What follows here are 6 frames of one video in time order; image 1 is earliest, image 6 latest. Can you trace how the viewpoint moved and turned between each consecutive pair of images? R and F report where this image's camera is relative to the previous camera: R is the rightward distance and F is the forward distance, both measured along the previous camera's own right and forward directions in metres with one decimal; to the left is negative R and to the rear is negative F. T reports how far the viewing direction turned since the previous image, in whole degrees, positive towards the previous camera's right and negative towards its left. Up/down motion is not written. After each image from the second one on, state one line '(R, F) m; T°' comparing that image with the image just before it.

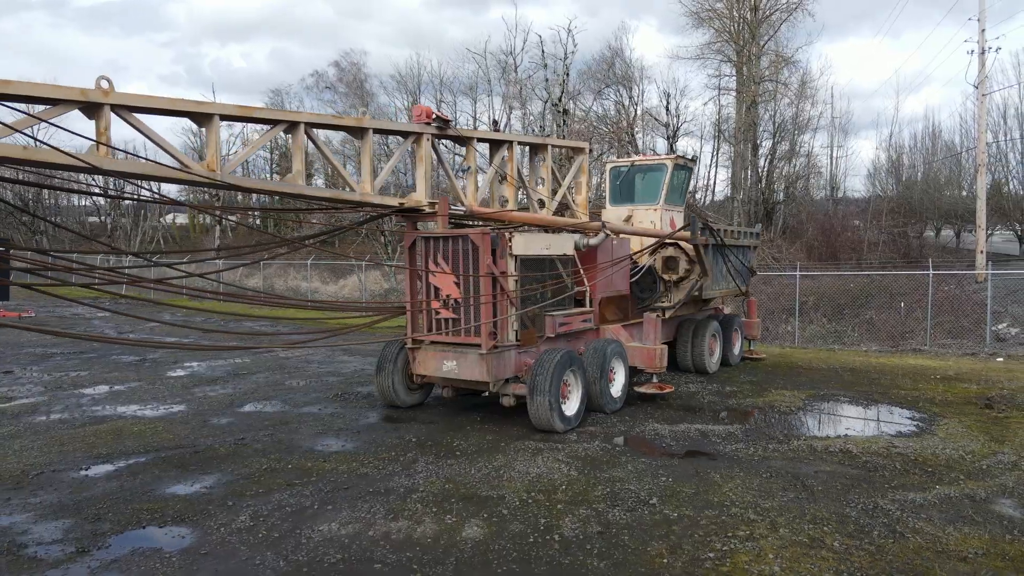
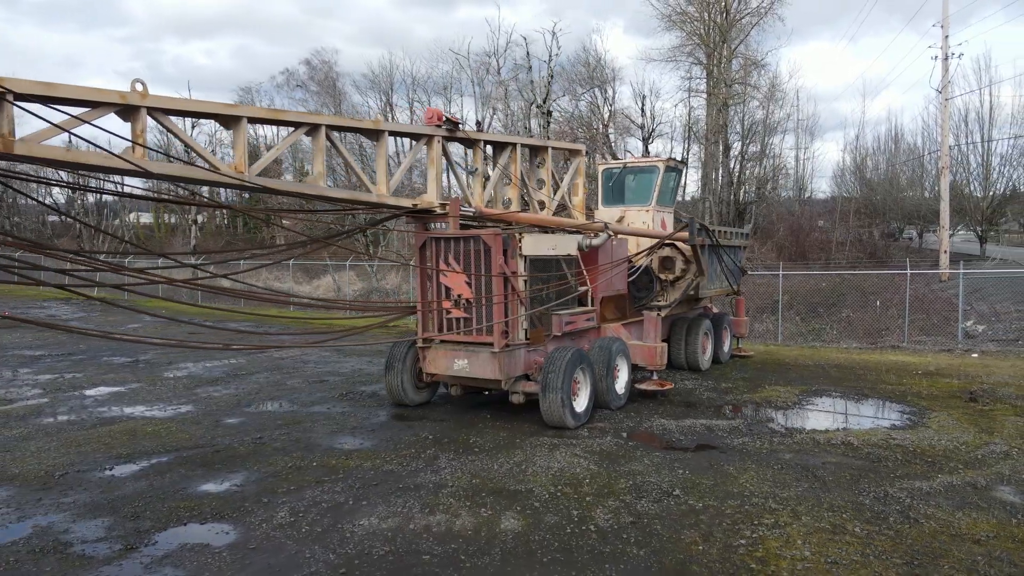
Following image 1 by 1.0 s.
(-0.4, -0.1) m; +2°
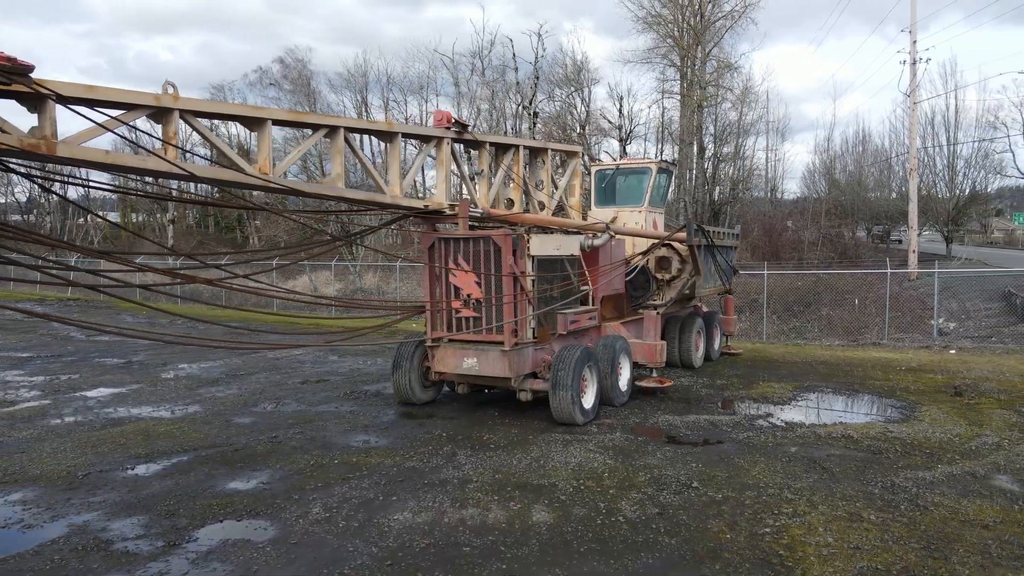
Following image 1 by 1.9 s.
(-0.4, -0.1) m; +2°
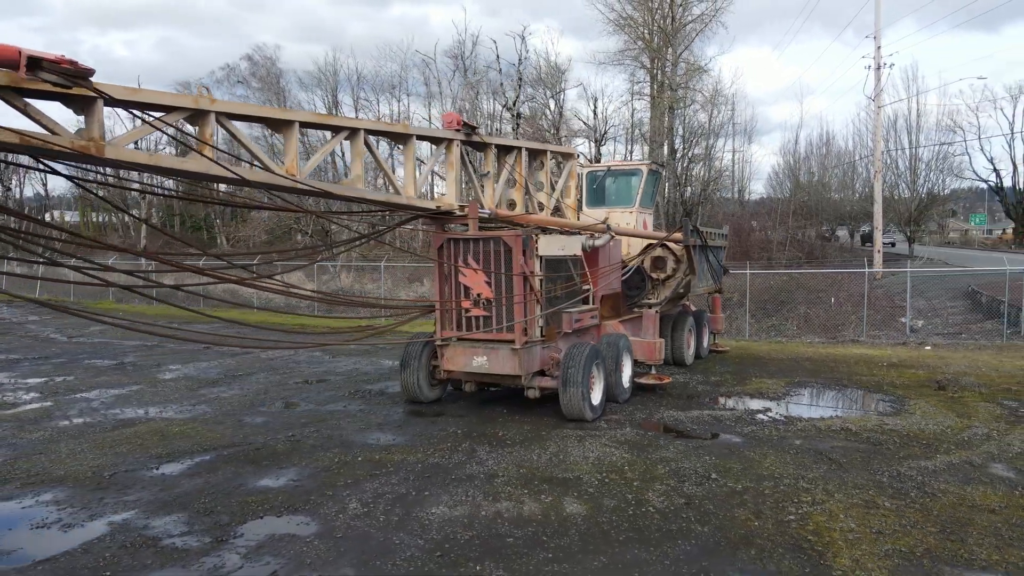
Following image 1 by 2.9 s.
(-0.4, -0.1) m; +2°
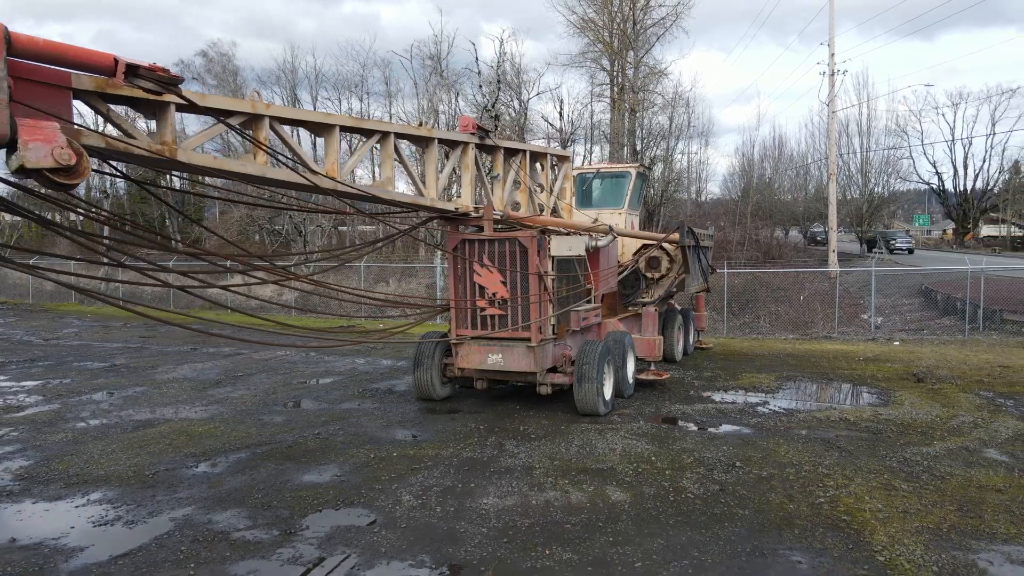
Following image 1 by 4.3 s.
(-0.6, -0.2) m; +3°
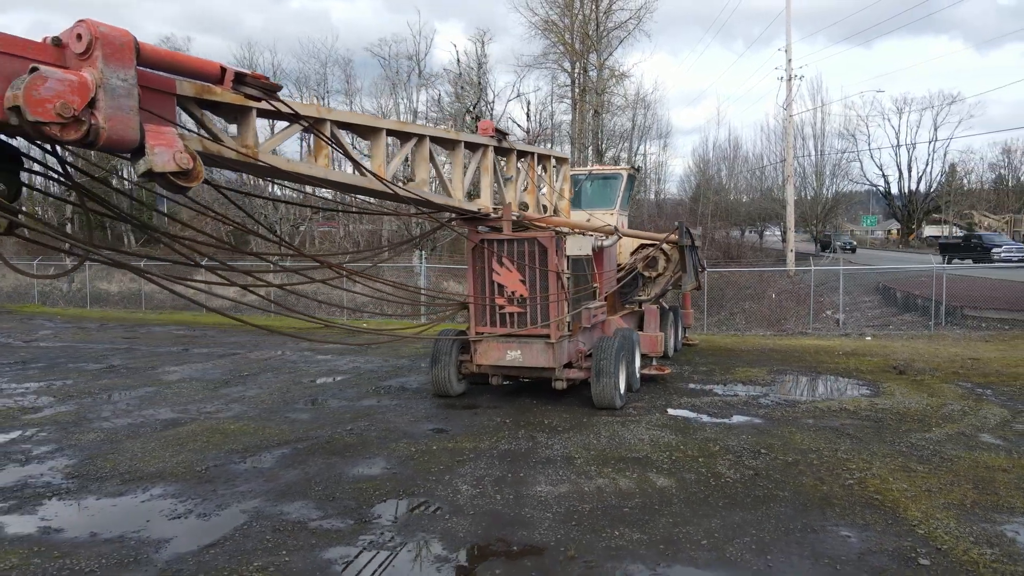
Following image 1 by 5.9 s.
(-0.6, -0.2) m; +3°
